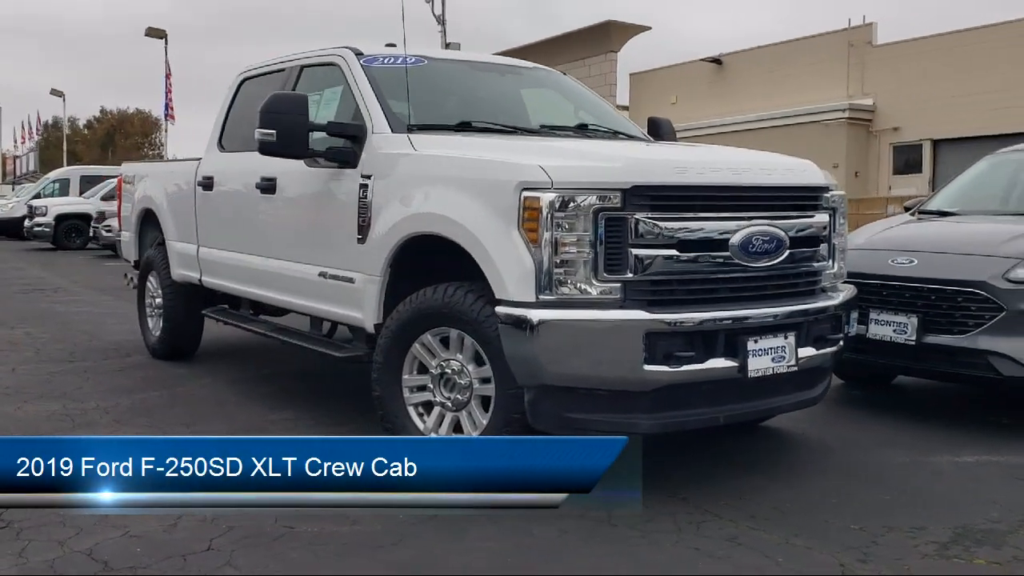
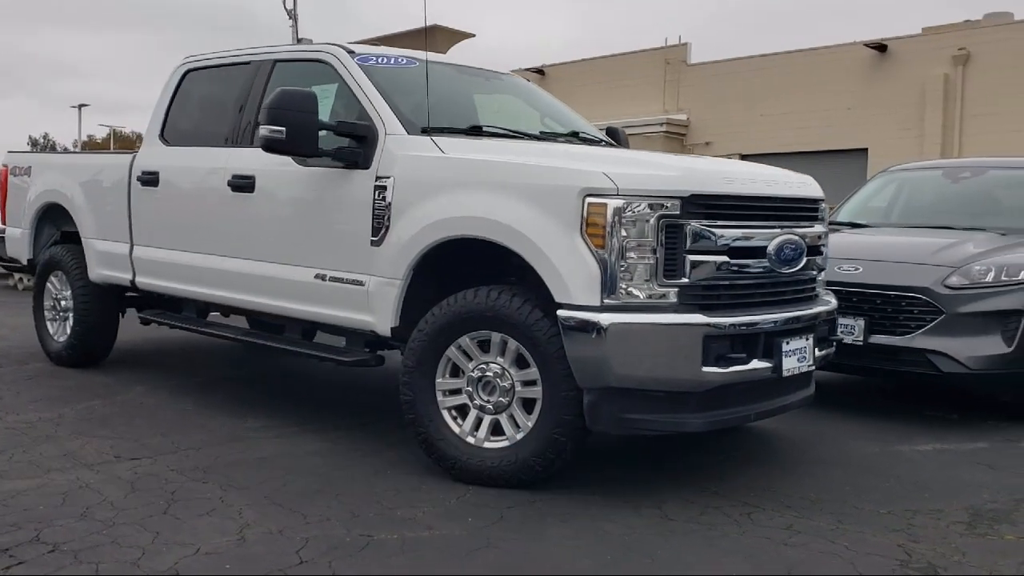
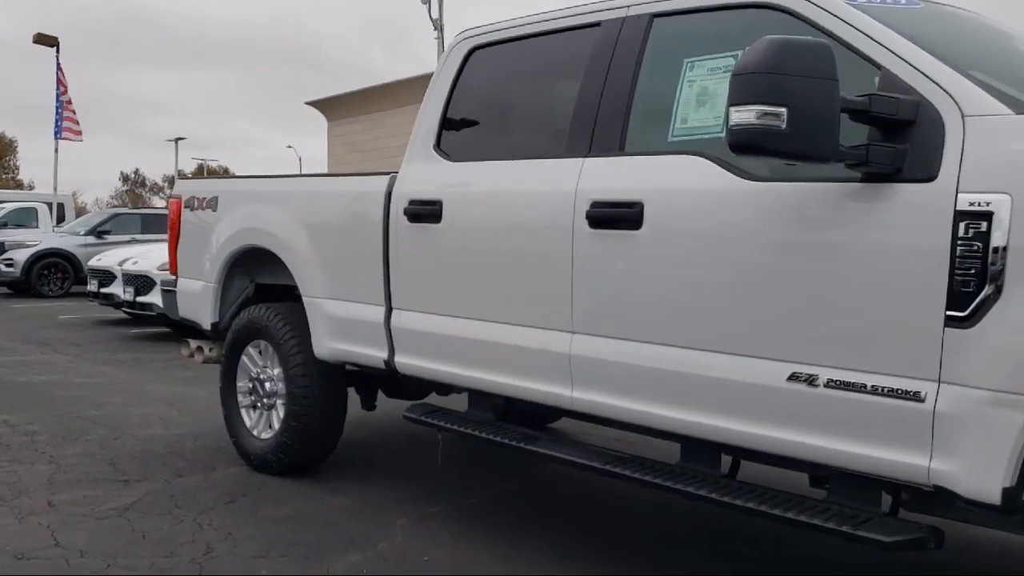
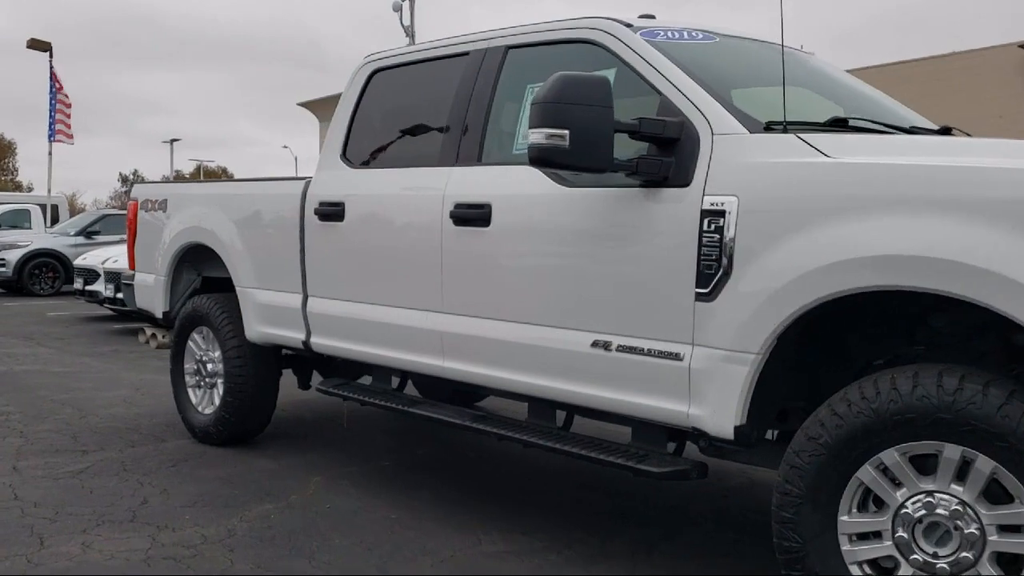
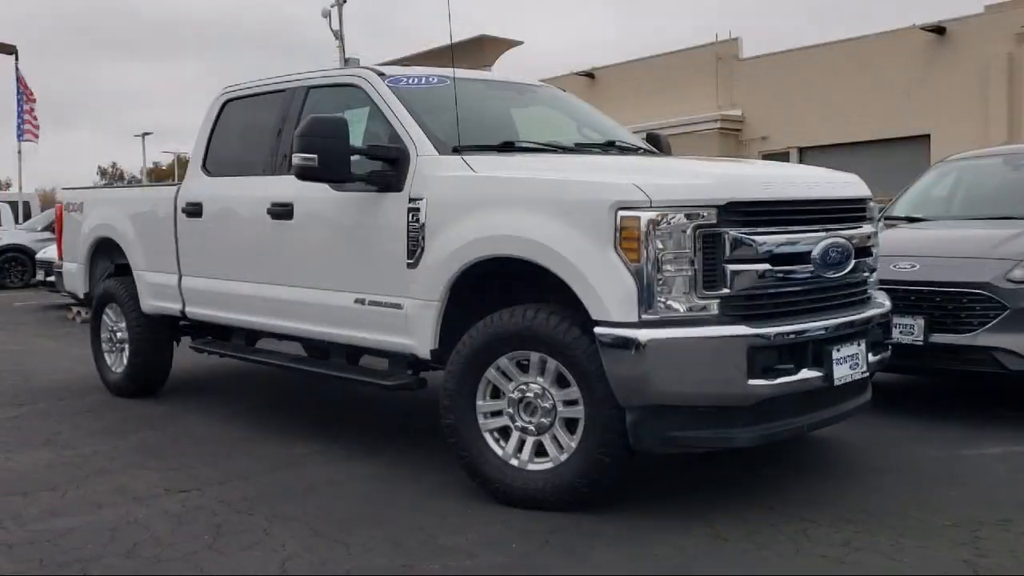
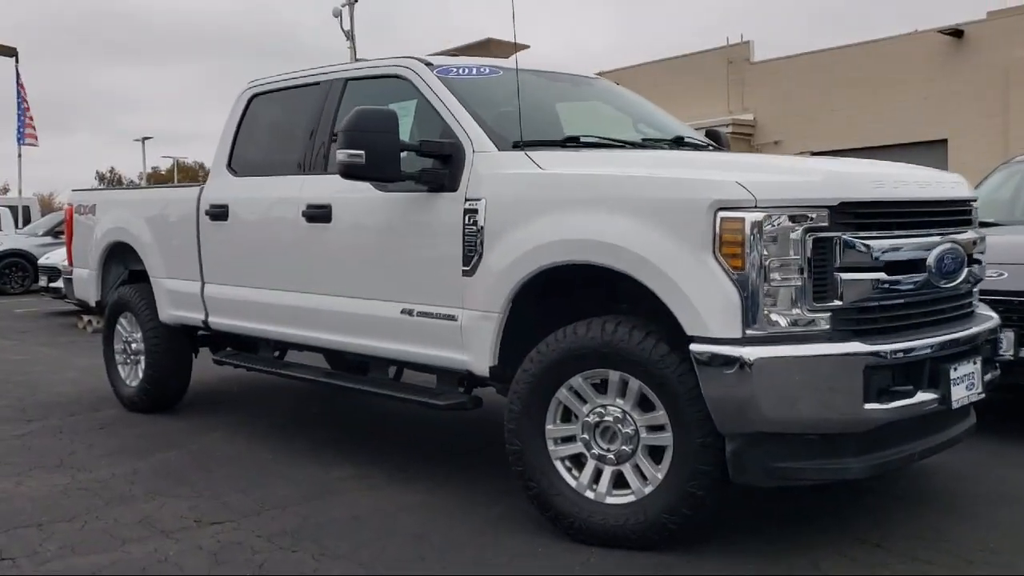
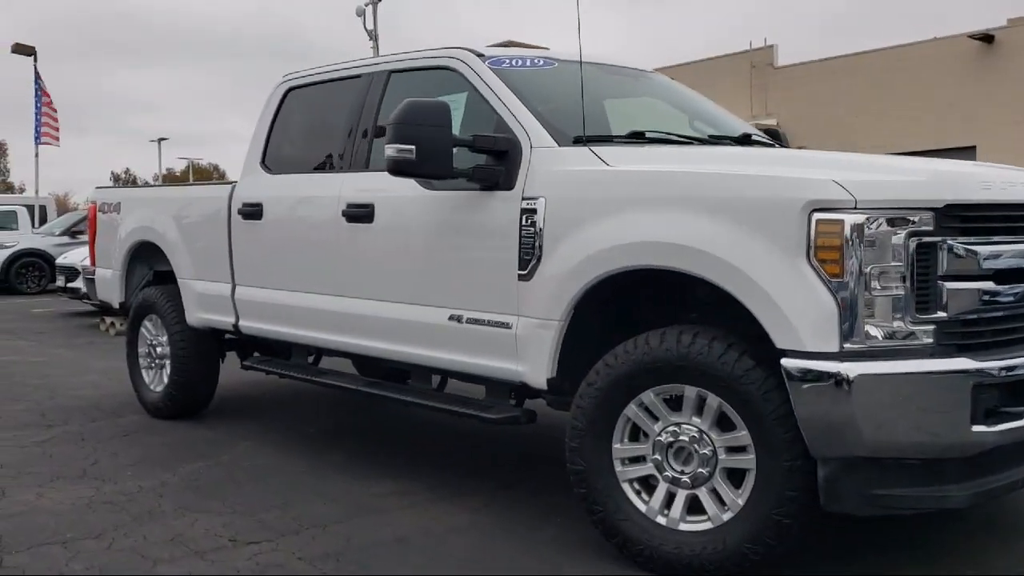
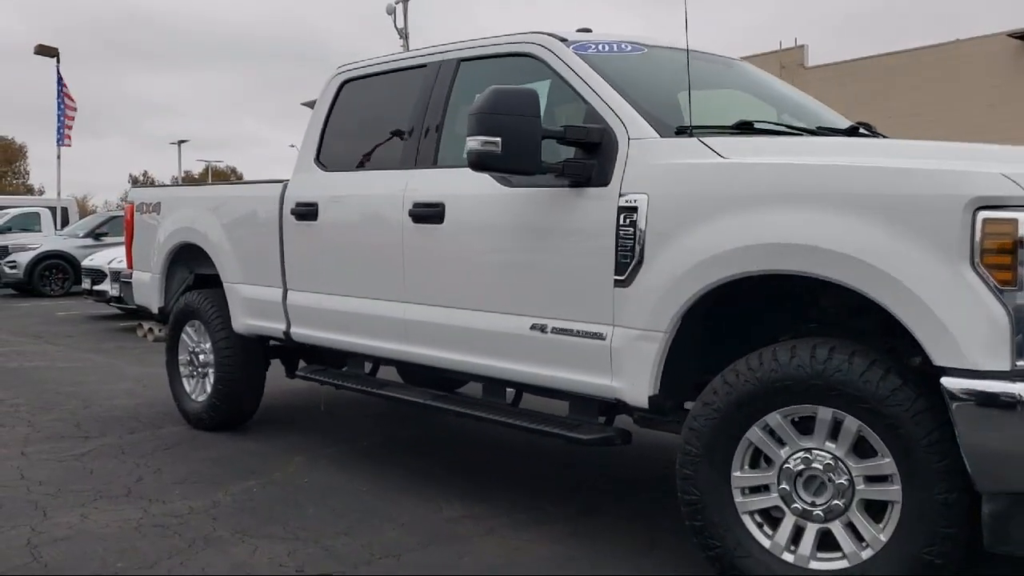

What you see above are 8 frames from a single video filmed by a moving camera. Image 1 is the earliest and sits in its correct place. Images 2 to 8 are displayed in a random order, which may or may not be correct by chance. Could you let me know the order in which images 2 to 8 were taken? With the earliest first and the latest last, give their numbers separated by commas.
2, 5, 6, 7, 8, 4, 3
